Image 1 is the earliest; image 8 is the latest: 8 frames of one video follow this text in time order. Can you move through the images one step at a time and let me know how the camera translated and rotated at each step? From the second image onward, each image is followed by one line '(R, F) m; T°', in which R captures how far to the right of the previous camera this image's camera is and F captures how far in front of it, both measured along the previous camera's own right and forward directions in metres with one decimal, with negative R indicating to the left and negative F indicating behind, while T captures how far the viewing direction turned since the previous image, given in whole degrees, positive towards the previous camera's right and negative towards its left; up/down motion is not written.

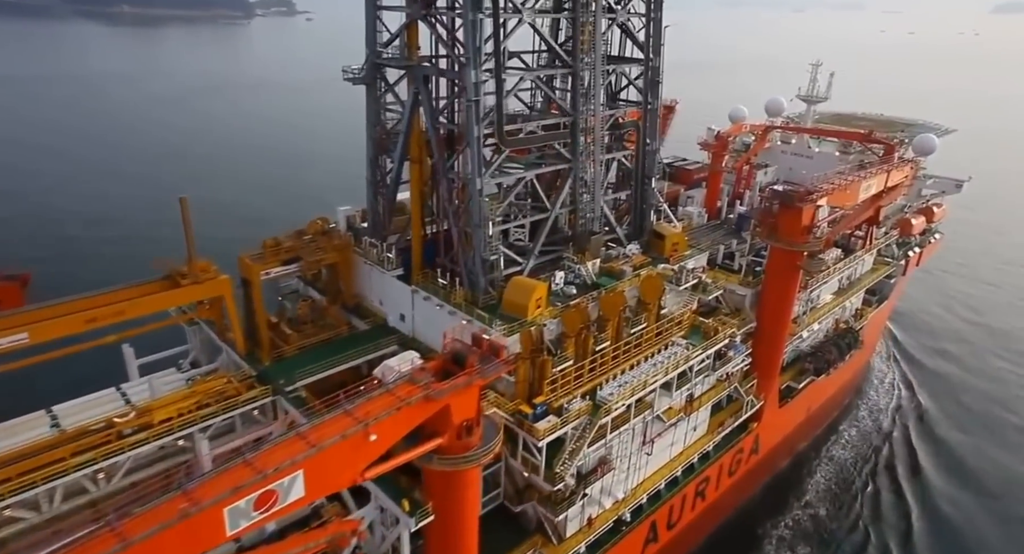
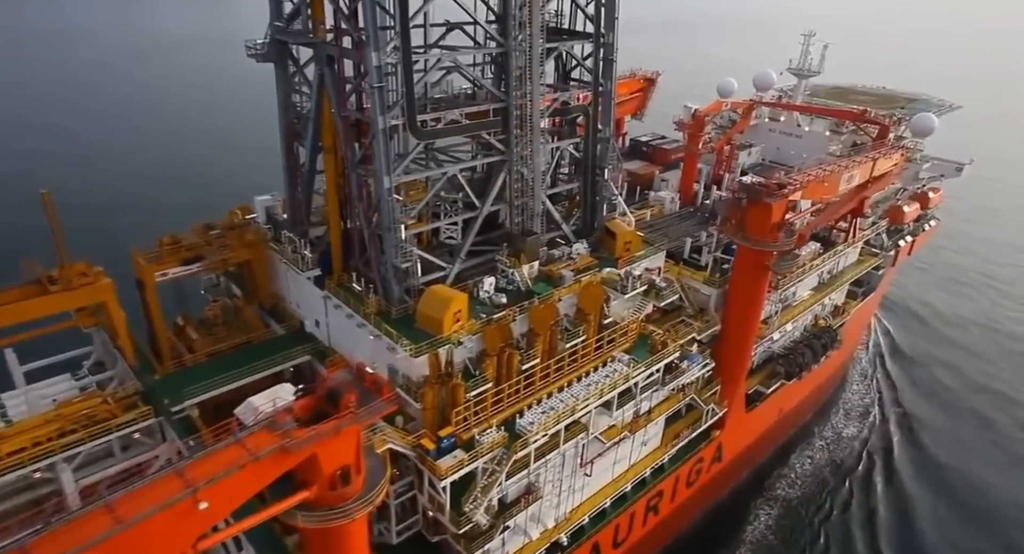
(+2.3, +2.2) m; -1°
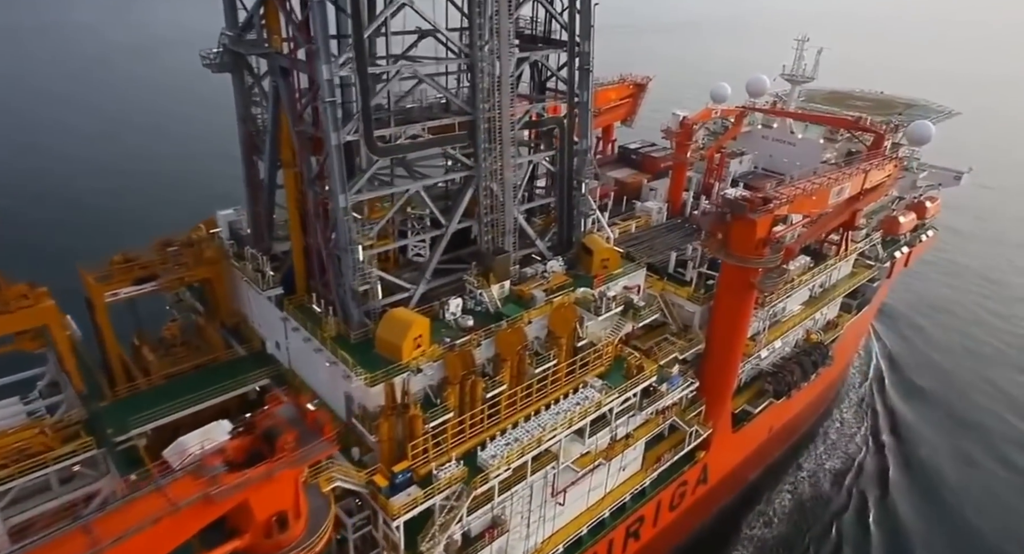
(+1.0, +0.9) m; 0°
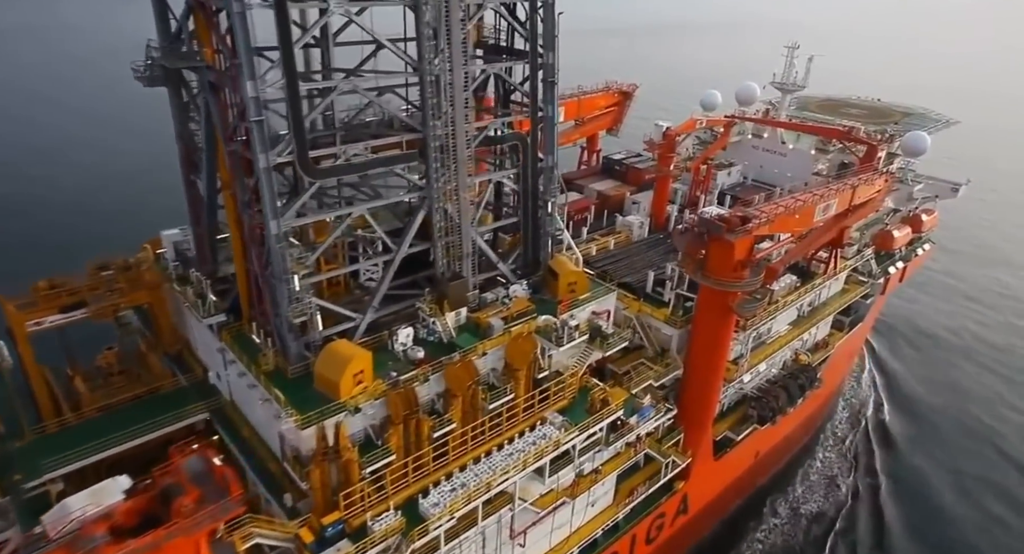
(+1.3, +1.2) m; 0°
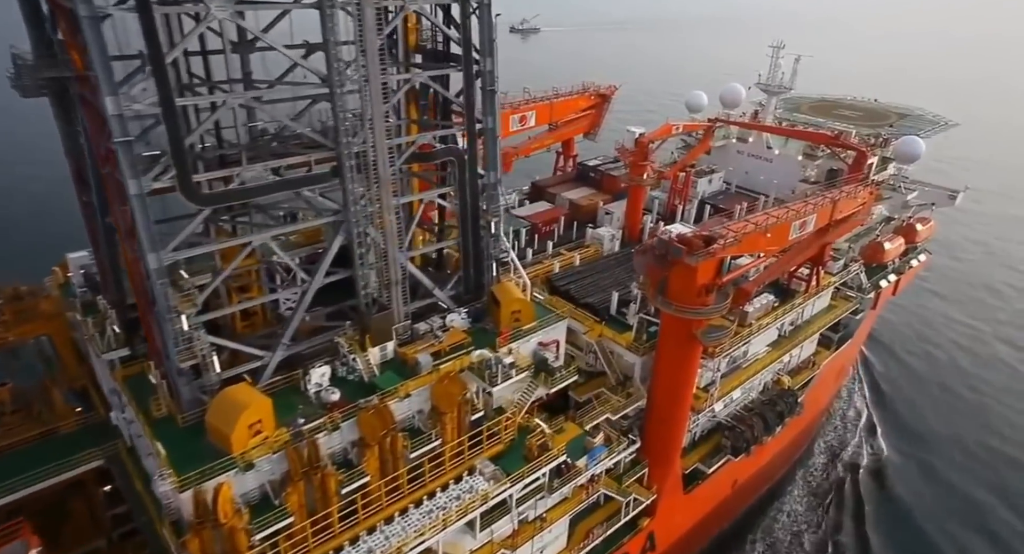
(+1.8, +1.8) m; -1°
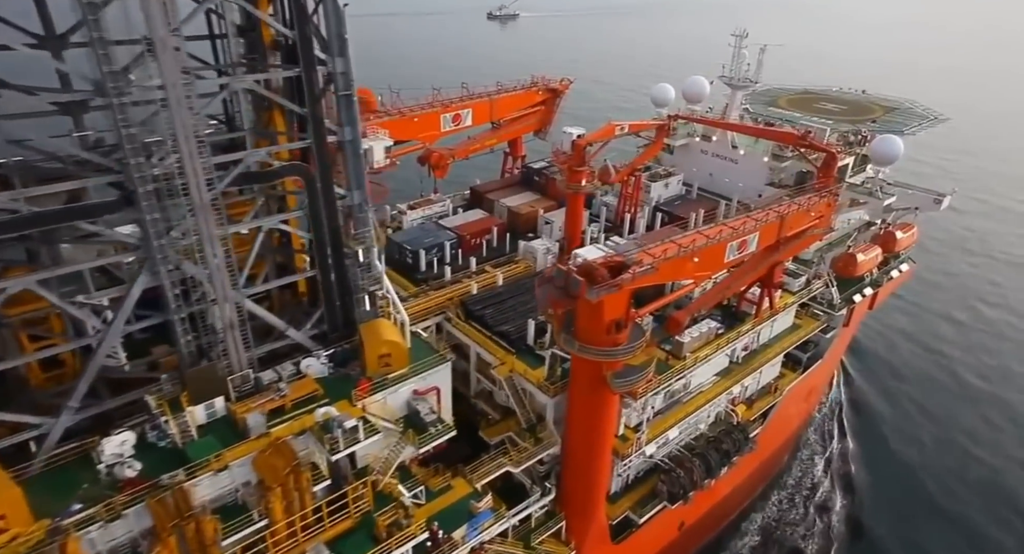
(+3.3, +2.8) m; -1°
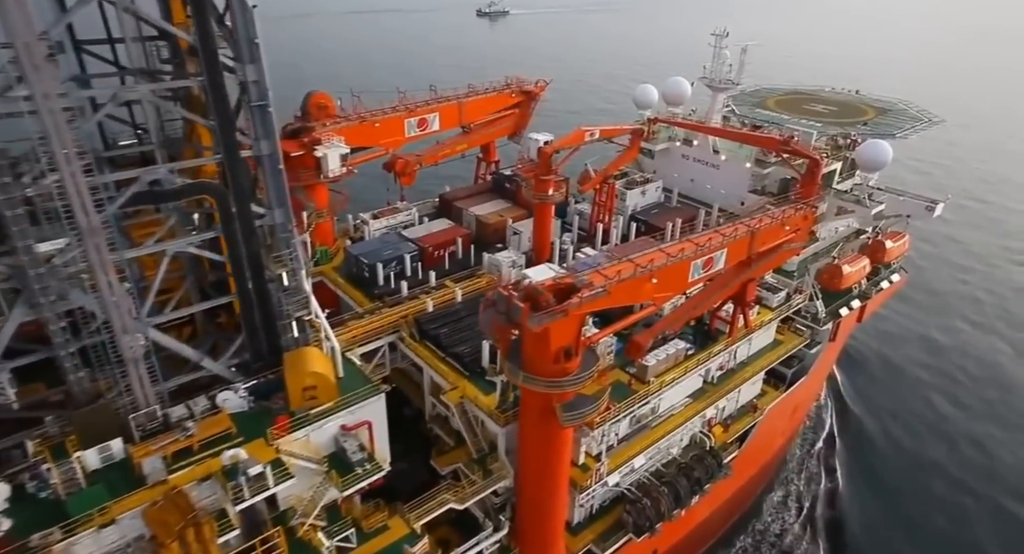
(+1.5, +1.3) m; 0°
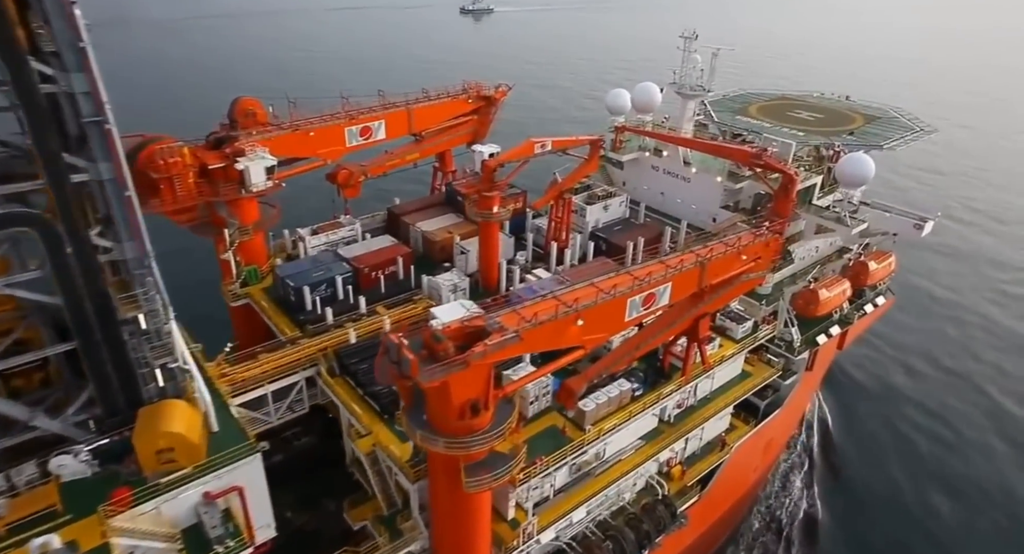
(+2.1, +2.0) m; -1°
